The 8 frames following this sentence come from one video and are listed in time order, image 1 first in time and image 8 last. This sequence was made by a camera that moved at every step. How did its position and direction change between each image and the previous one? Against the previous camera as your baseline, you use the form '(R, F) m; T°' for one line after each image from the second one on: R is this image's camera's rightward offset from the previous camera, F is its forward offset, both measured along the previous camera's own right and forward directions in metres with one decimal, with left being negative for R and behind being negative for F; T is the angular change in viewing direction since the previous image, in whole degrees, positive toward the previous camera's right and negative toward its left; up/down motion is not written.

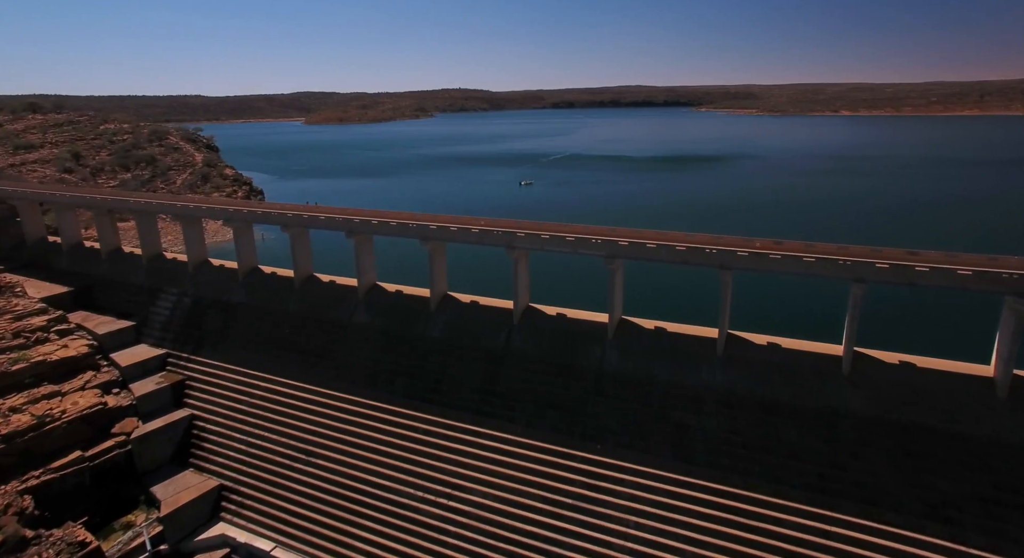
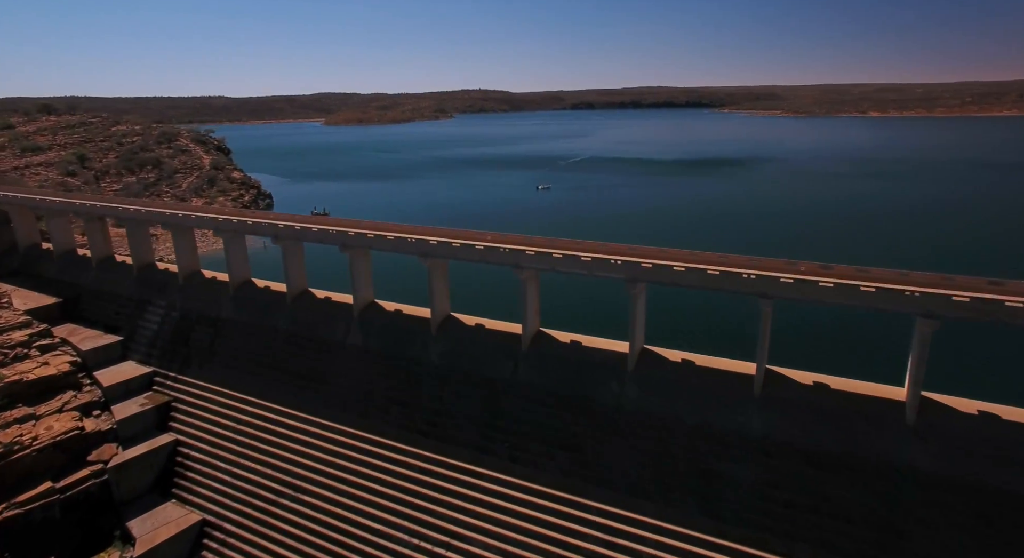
(+0.2, +1.8) m; -2°
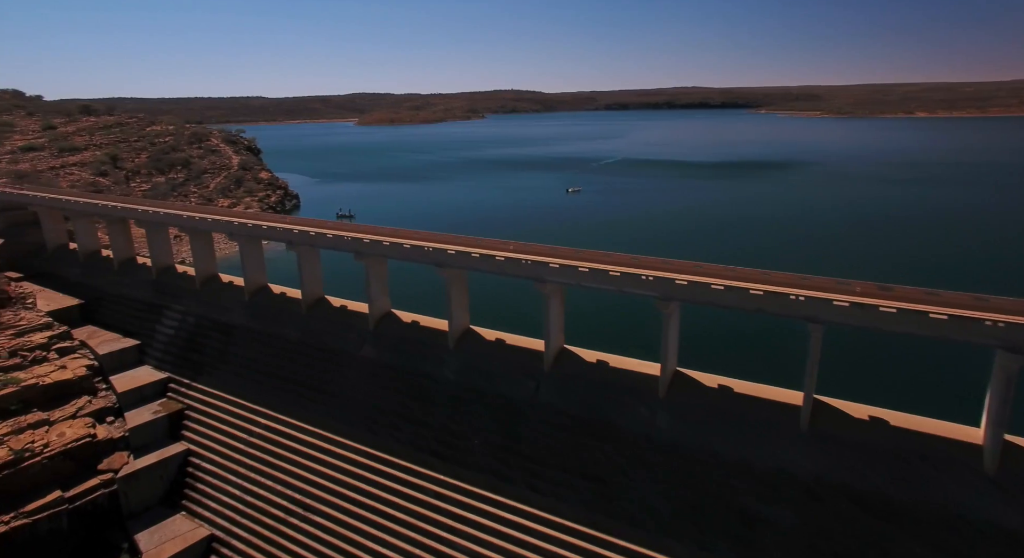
(+0.2, +1.0) m; -3°
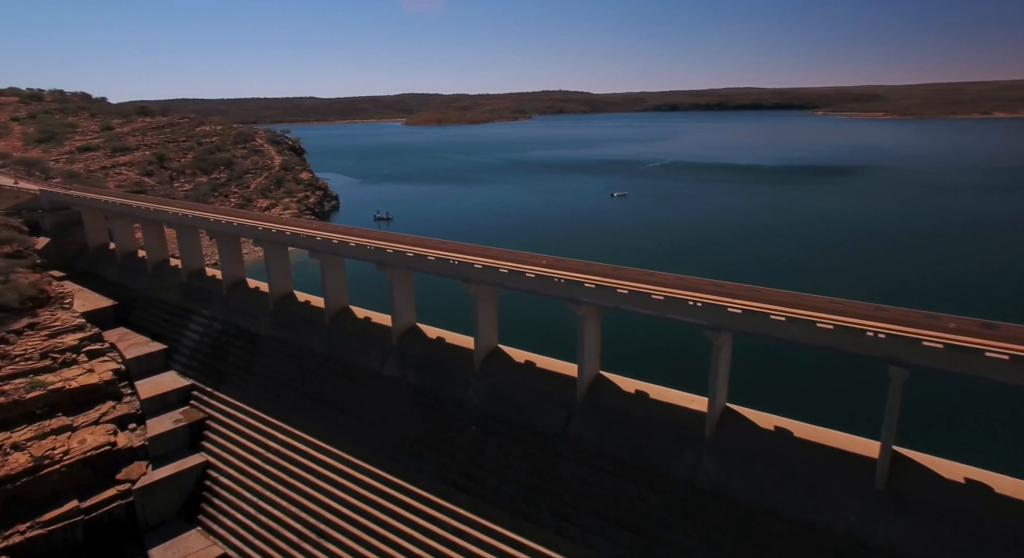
(+0.3, +1.3) m; -4°
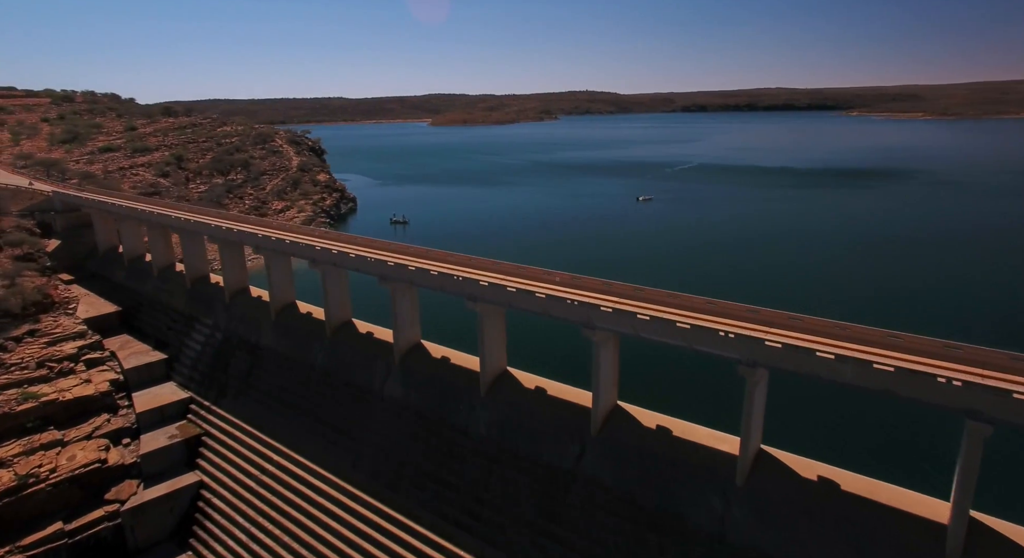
(+0.3, +1.3) m; -2°
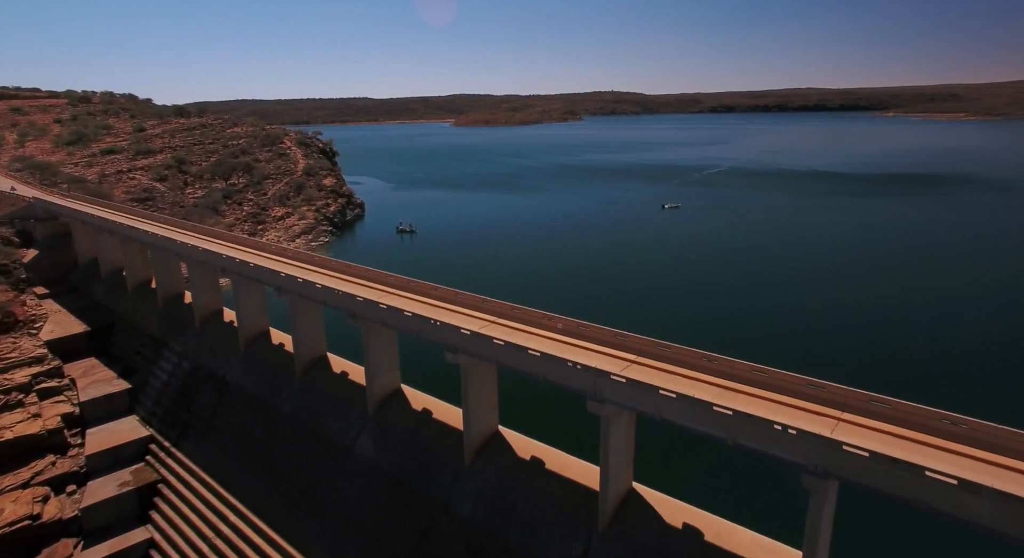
(+0.6, +2.5) m; -2°
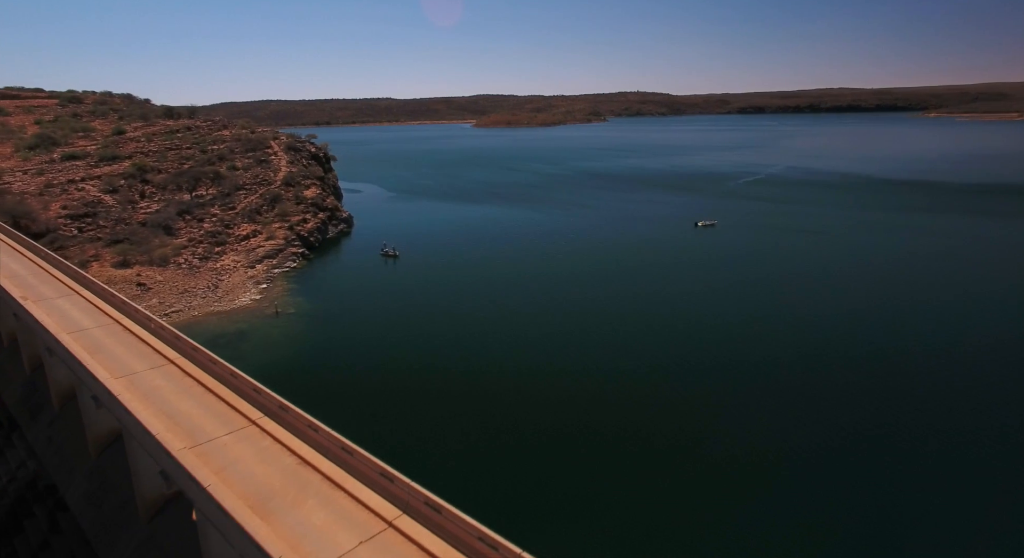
(+1.0, +5.2) m; -2°
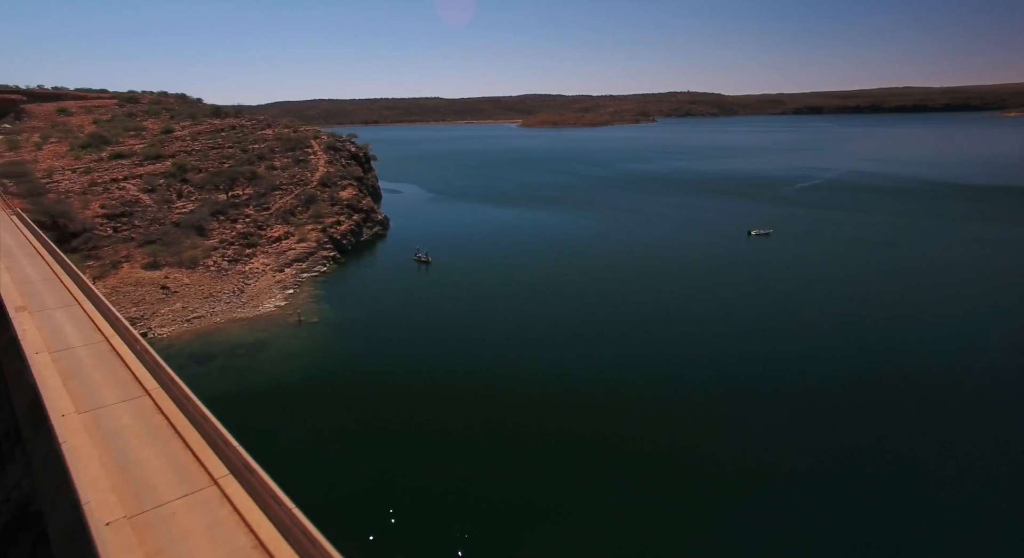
(+0.3, +1.4) m; -4°
